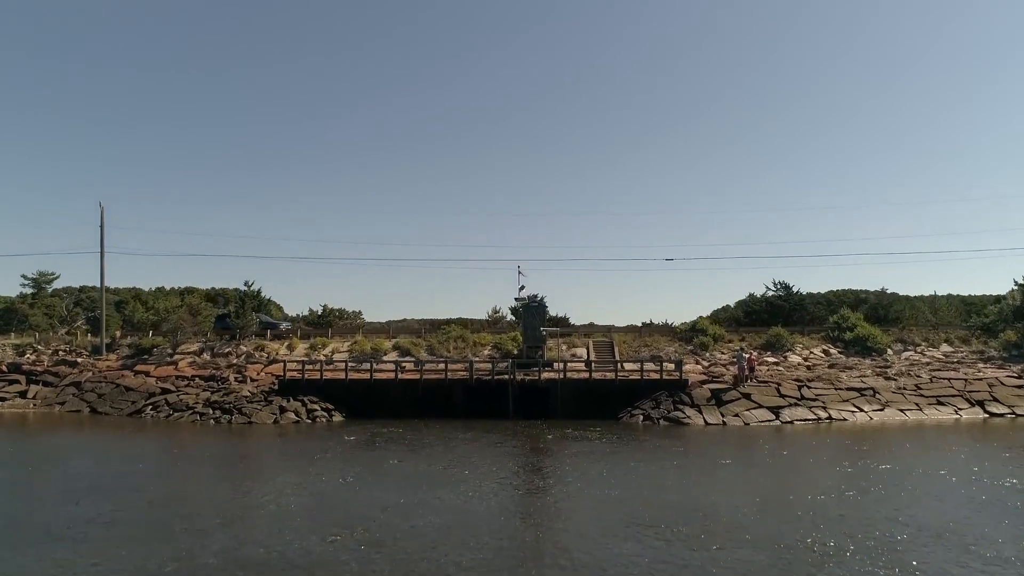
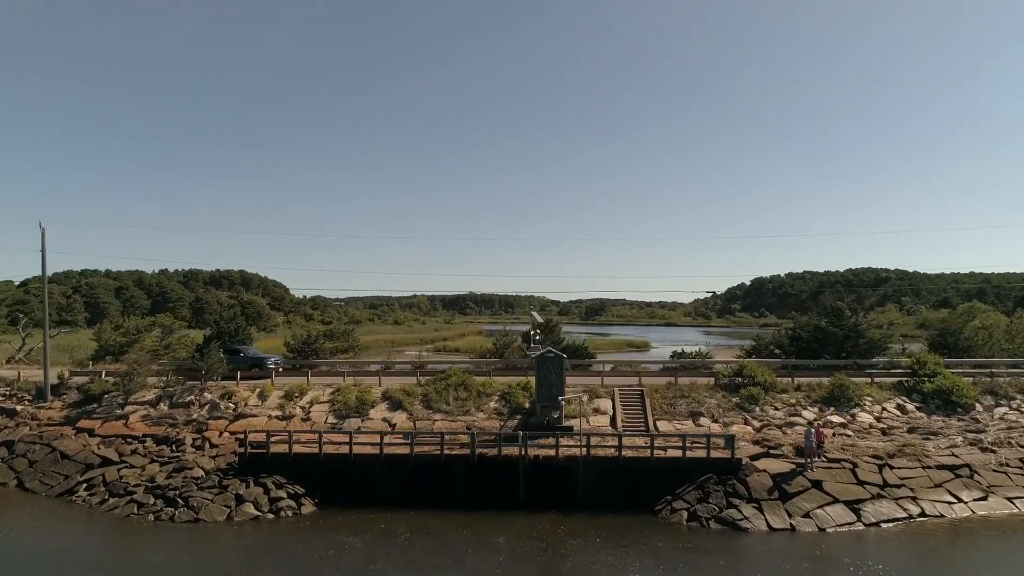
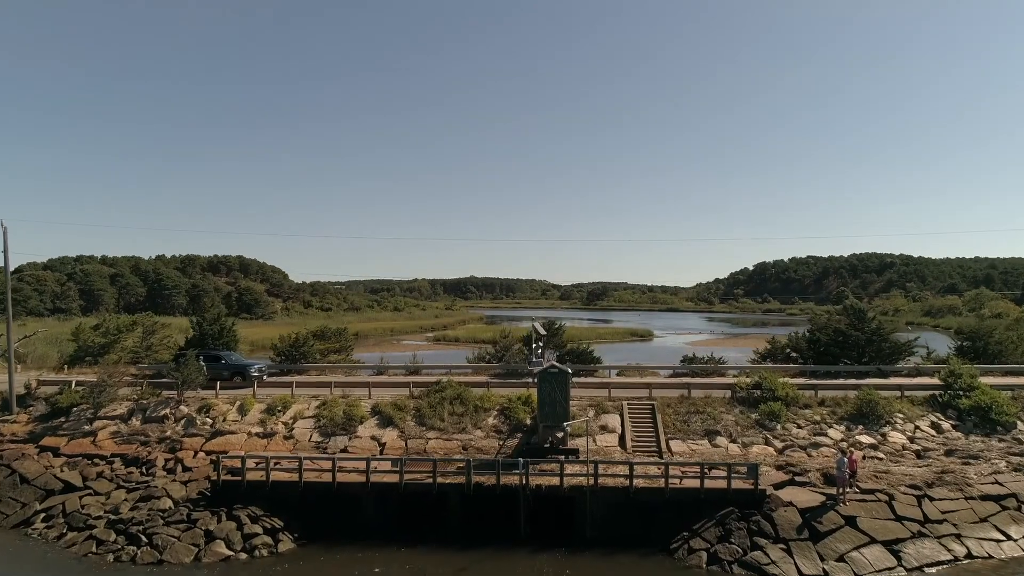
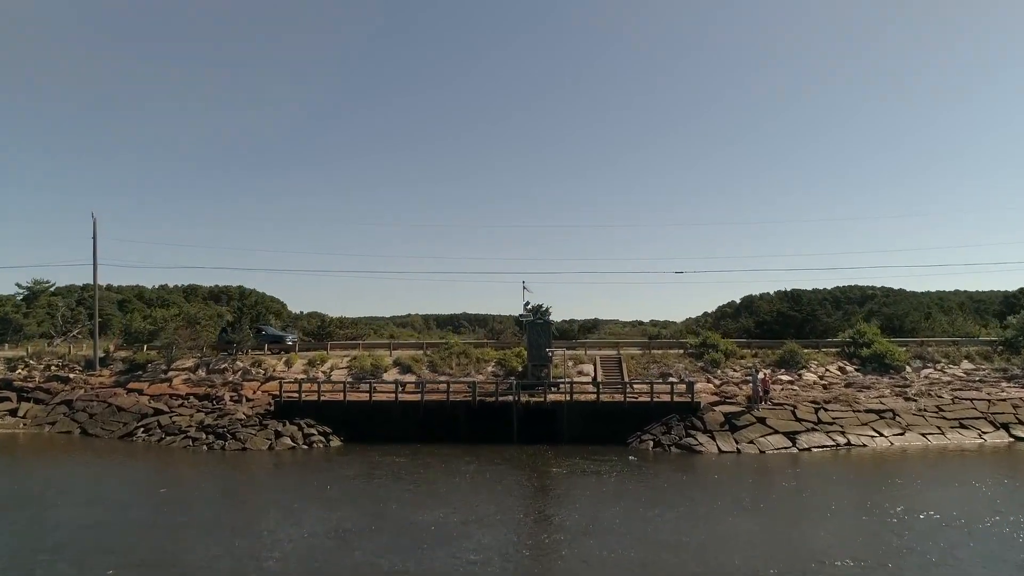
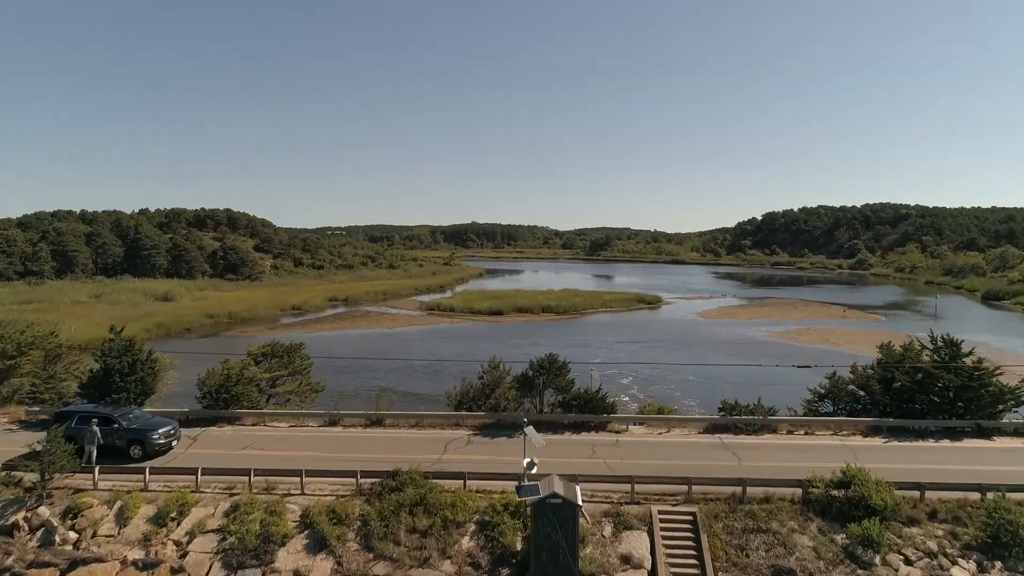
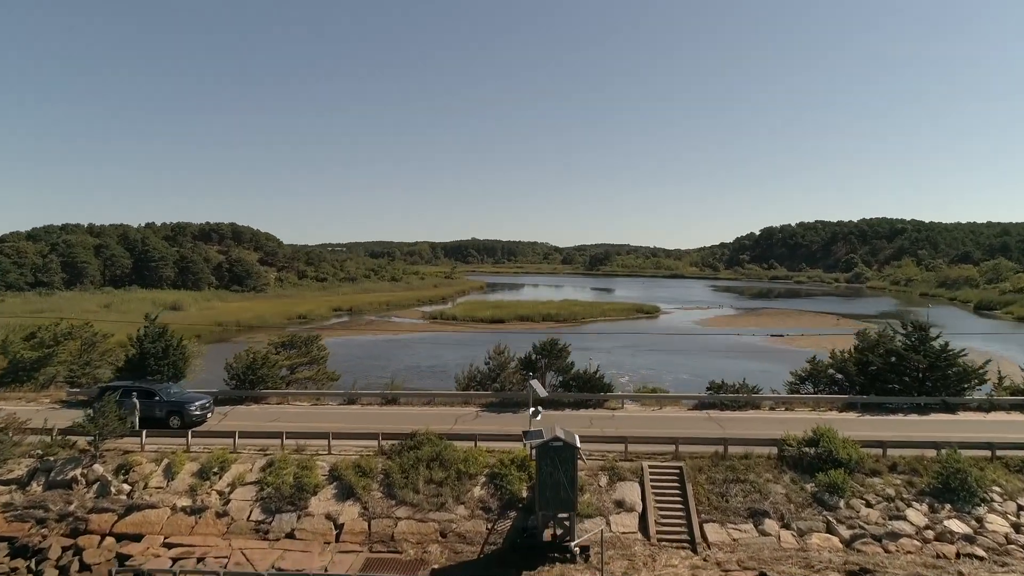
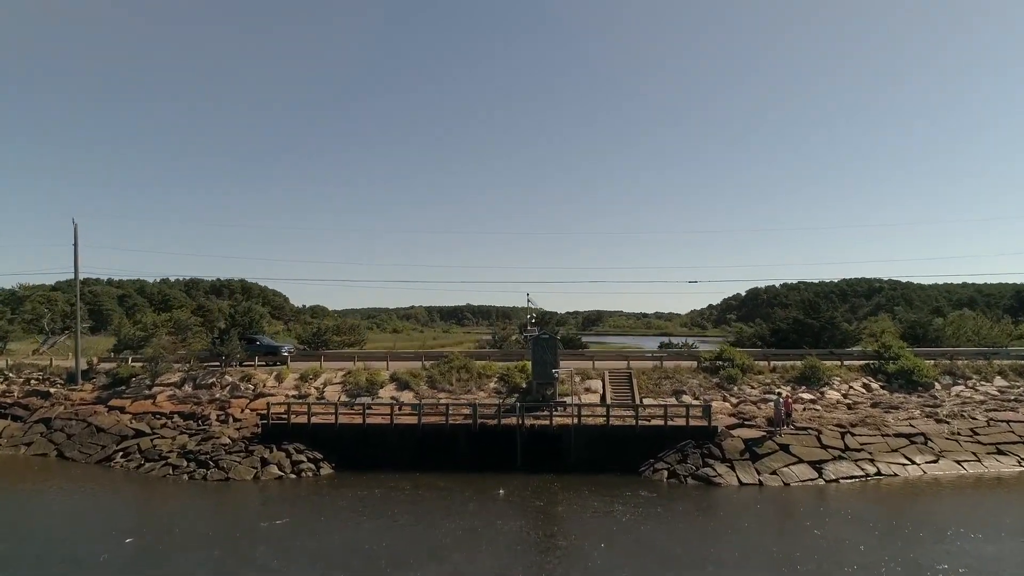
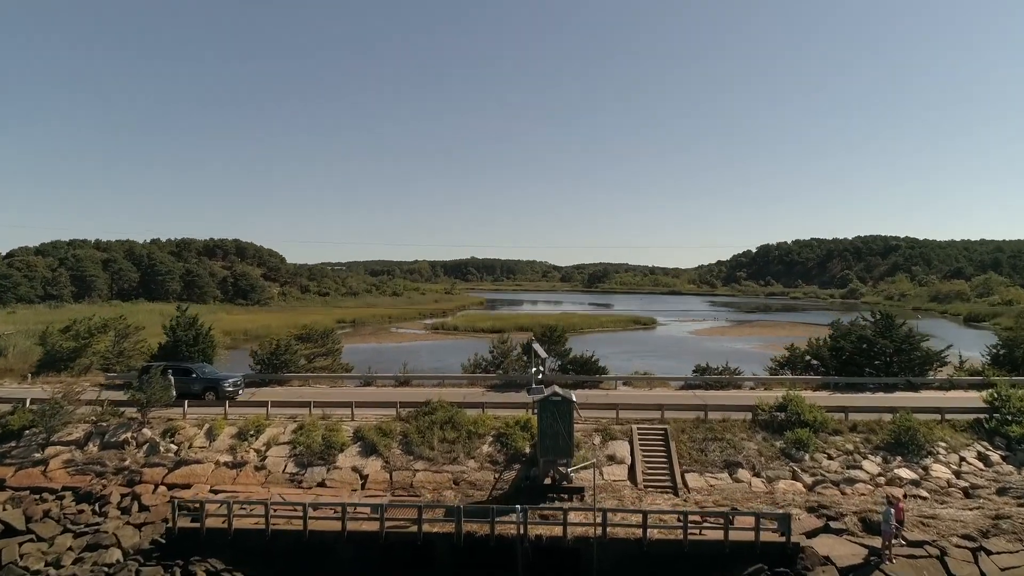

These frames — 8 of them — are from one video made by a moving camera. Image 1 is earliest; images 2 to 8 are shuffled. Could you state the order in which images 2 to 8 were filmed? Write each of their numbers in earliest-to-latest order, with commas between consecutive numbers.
4, 7, 2, 3, 8, 6, 5
